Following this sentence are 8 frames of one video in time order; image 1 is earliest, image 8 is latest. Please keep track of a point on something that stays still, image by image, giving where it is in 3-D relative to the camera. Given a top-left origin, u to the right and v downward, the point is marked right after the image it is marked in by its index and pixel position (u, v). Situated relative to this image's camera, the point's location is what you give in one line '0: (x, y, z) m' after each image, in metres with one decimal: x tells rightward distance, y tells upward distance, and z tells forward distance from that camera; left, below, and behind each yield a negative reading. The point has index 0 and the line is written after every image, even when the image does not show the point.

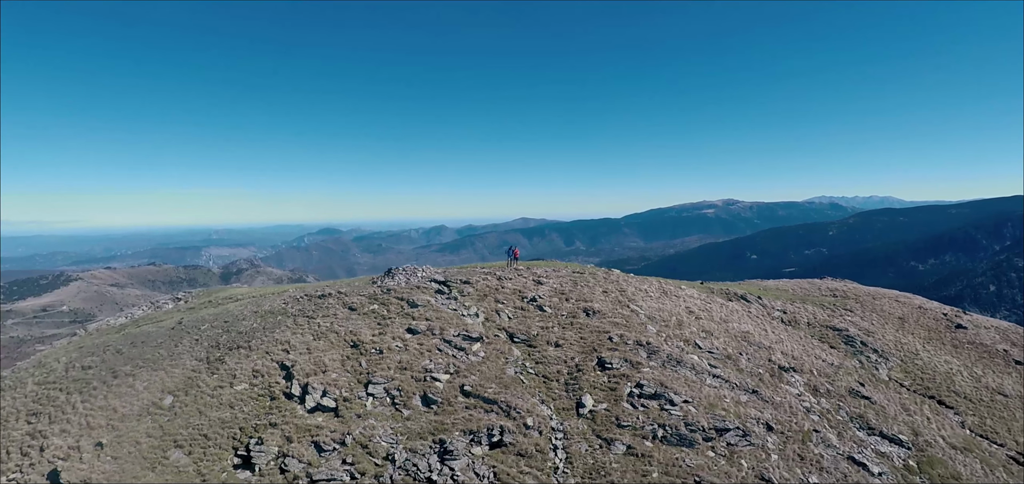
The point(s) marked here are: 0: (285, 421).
0: (-8.9, -7.0, +16.8) m
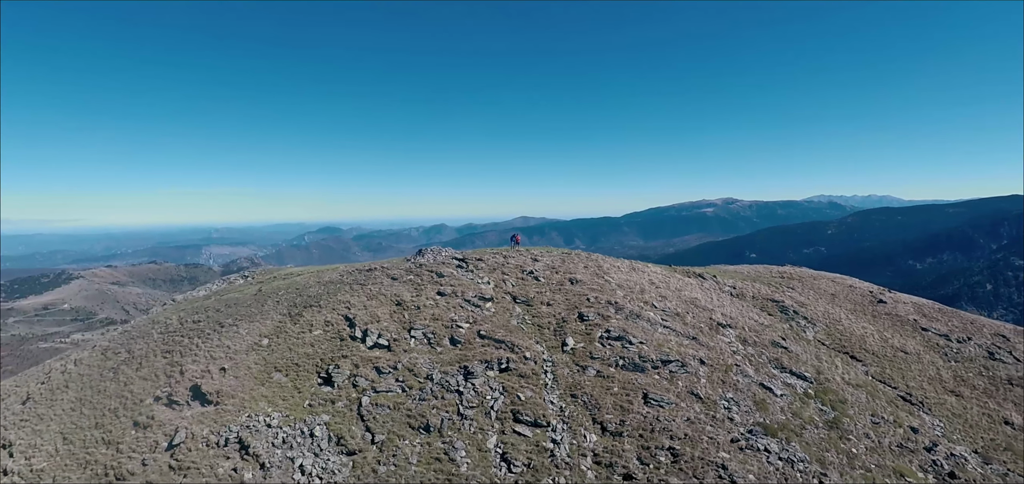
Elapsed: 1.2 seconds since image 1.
0: (-8.8, -6.1, +23.1) m
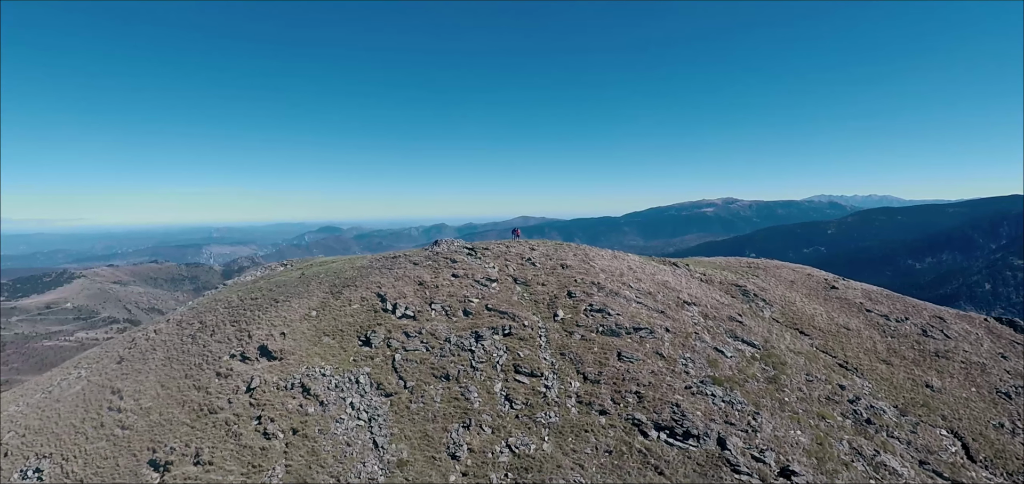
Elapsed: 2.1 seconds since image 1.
0: (-8.7, -5.5, +28.6) m
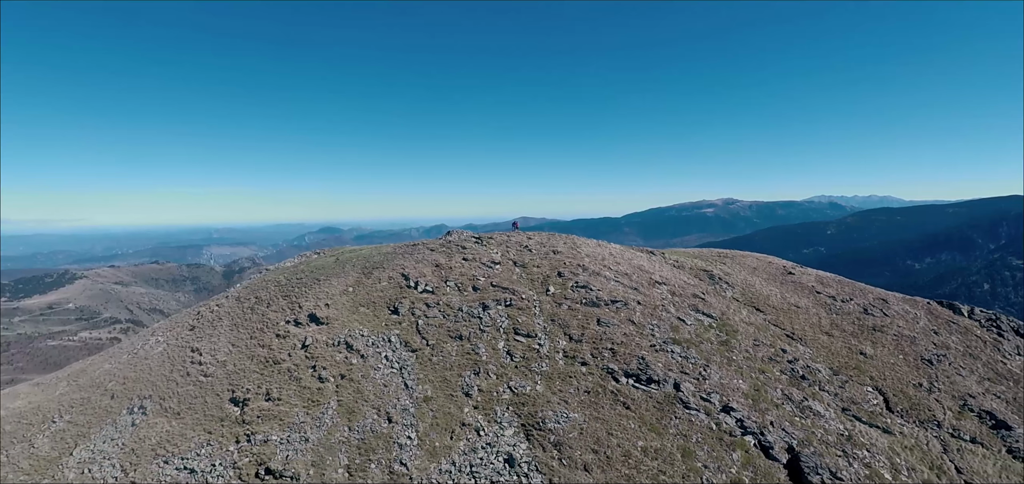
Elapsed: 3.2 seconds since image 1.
0: (-8.7, -4.6, +35.0) m
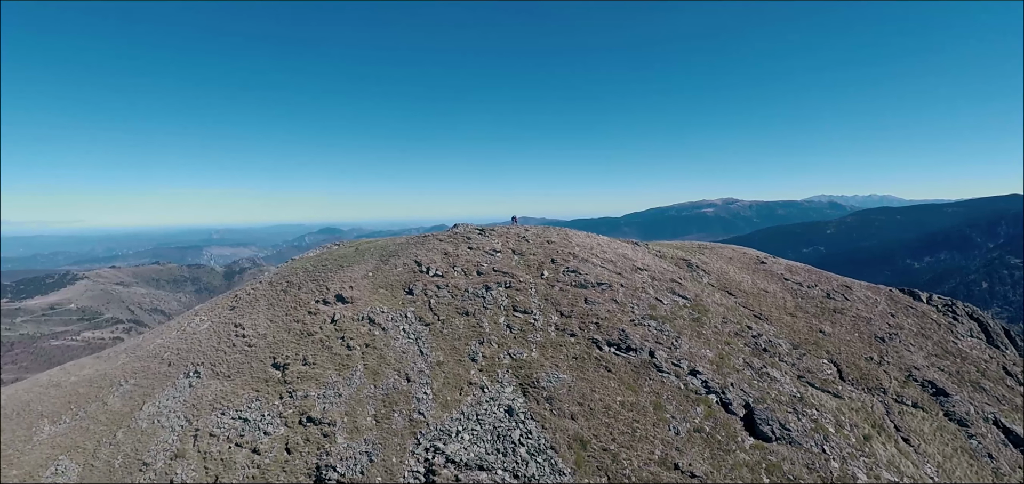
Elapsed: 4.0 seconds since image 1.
0: (-8.7, -3.6, +40.1) m
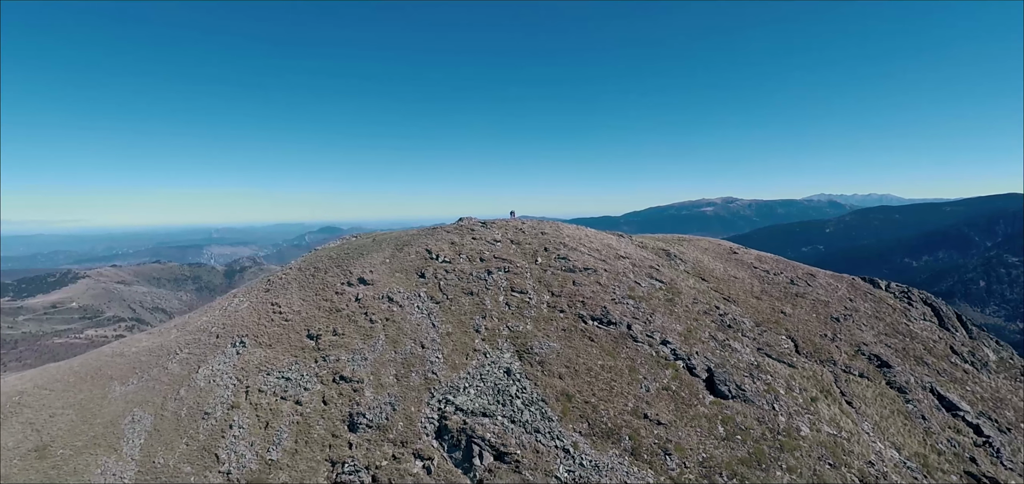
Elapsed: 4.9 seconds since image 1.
0: (-8.9, -2.6, +46.2) m
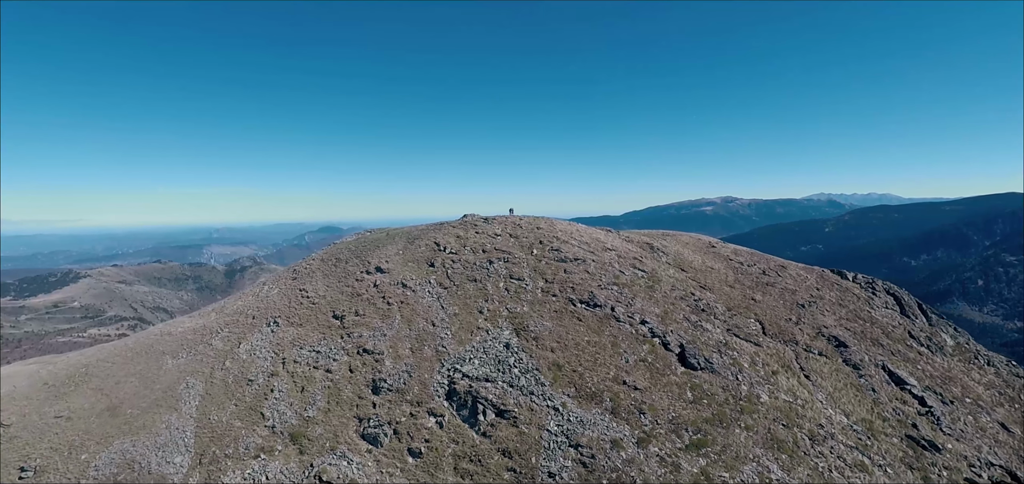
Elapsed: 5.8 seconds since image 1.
0: (-9.1, -1.8, +52.2) m
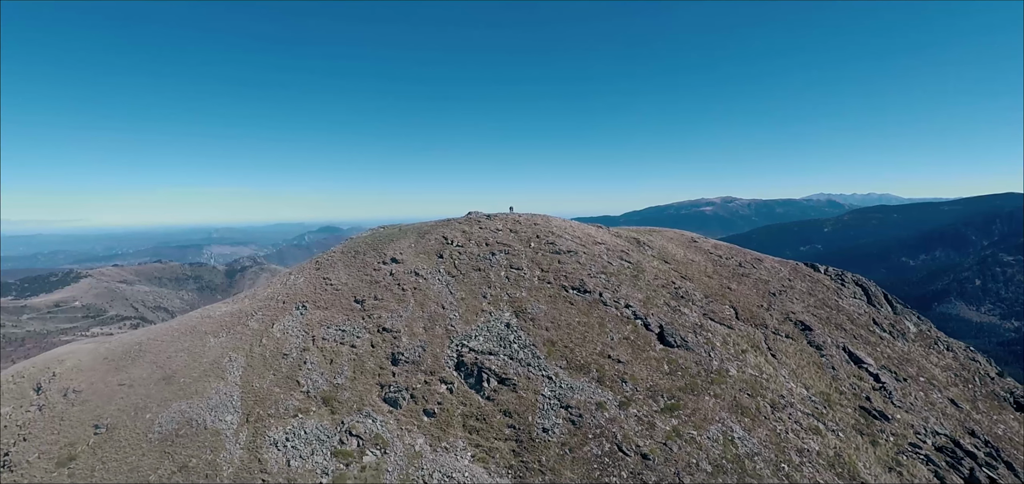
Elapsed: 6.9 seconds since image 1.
0: (-9.1, -1.0, +58.5) m
